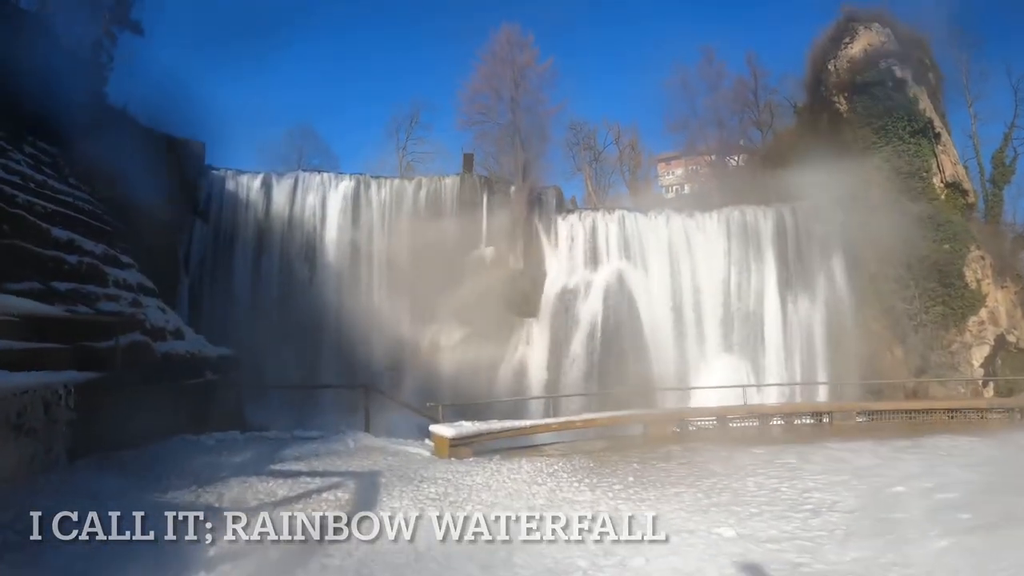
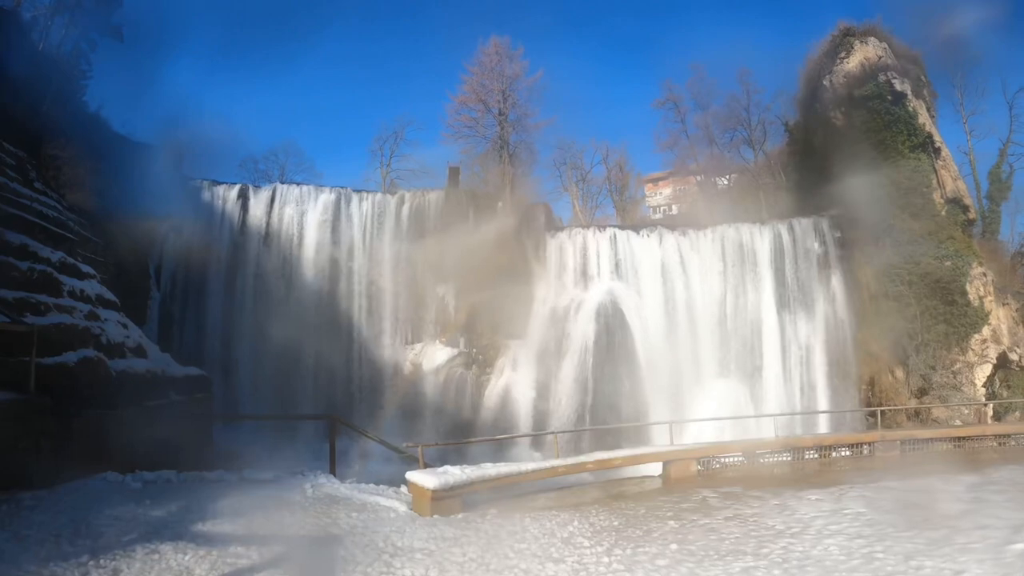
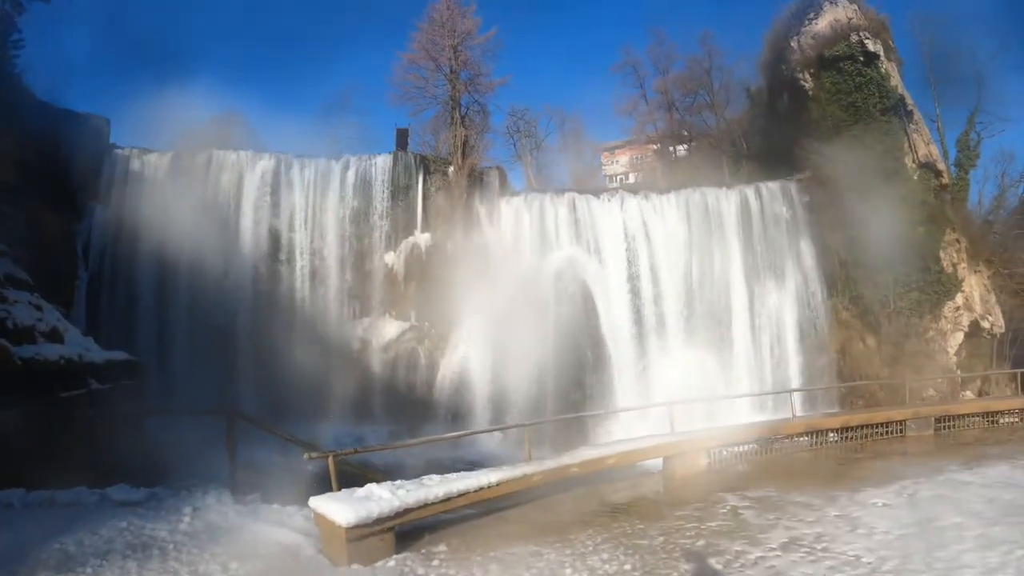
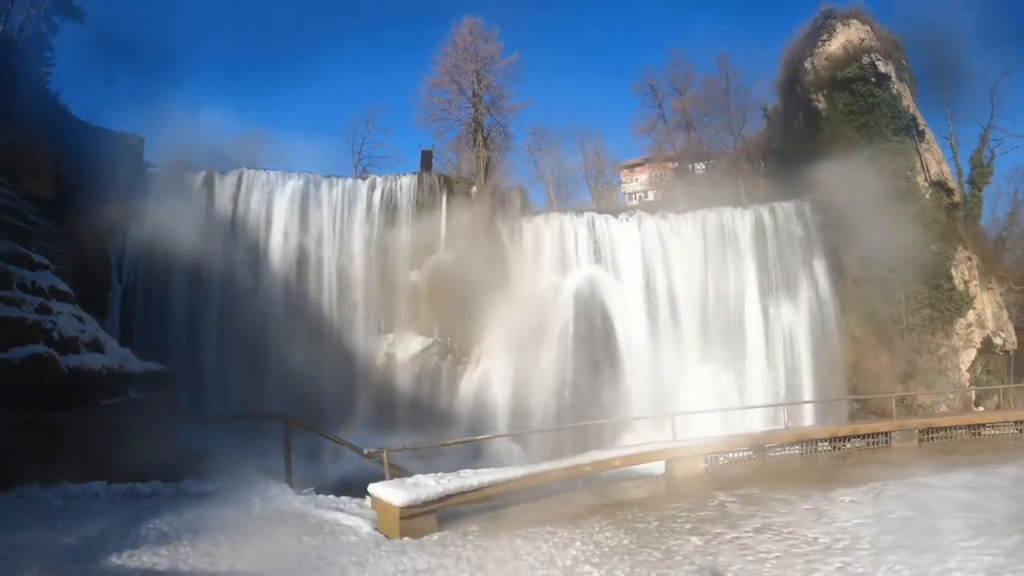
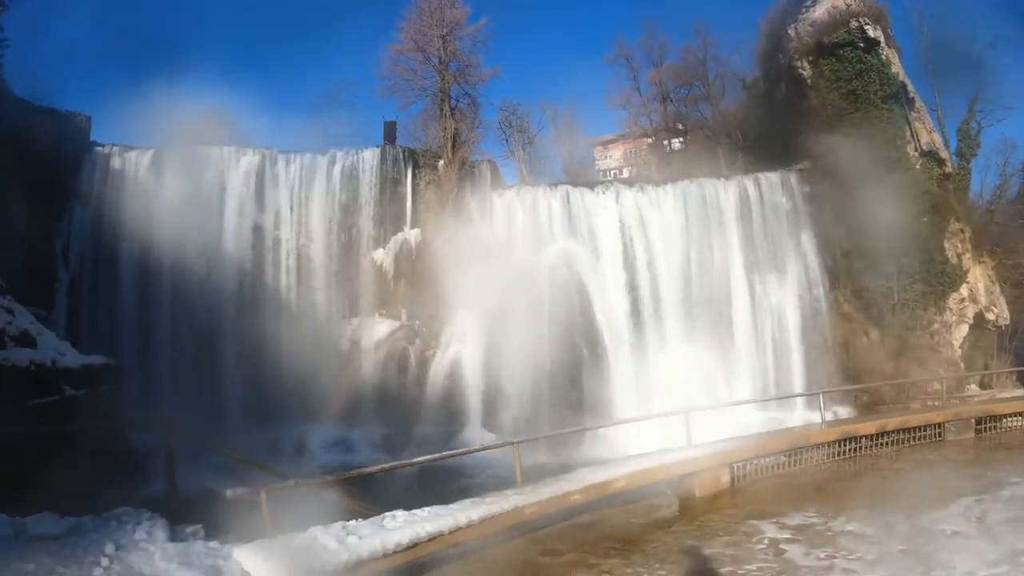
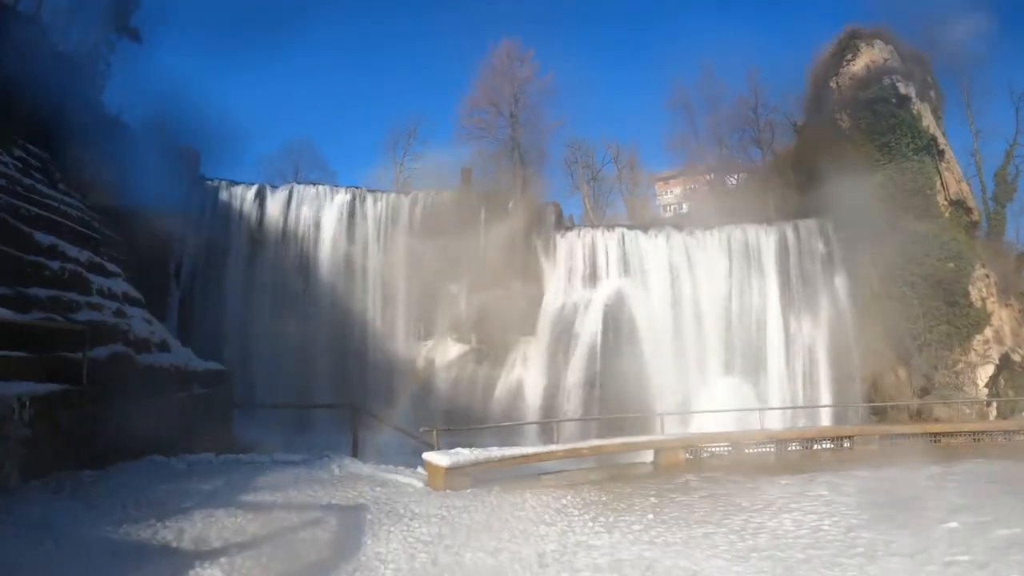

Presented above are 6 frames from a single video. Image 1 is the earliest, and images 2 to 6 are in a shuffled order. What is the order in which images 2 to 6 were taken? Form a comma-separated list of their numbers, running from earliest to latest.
6, 2, 4, 3, 5
